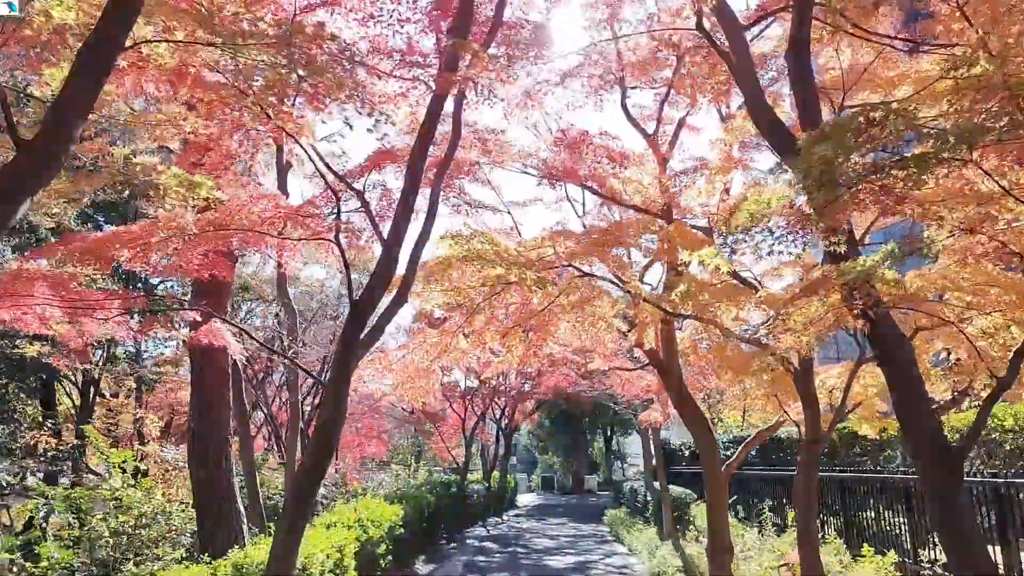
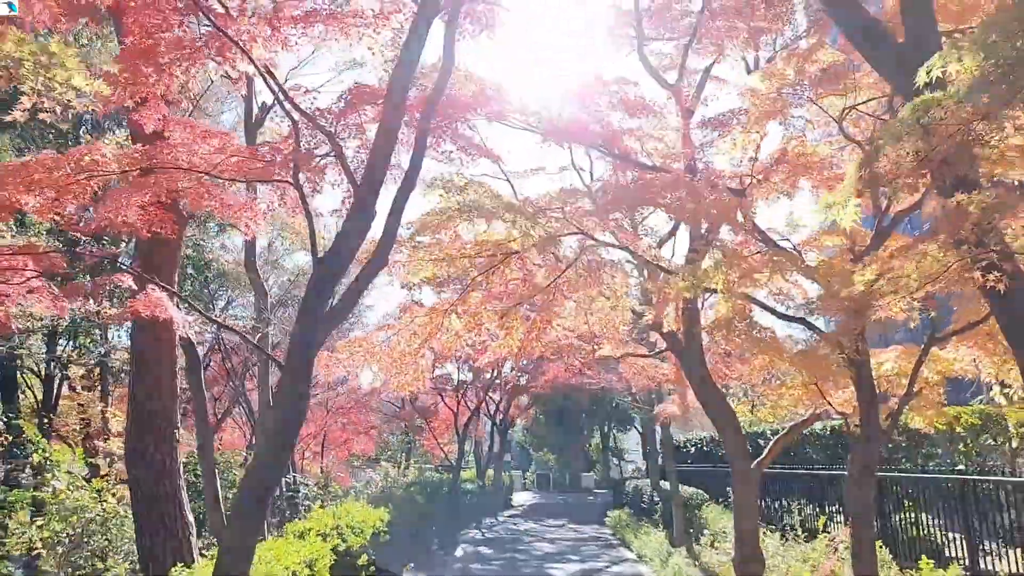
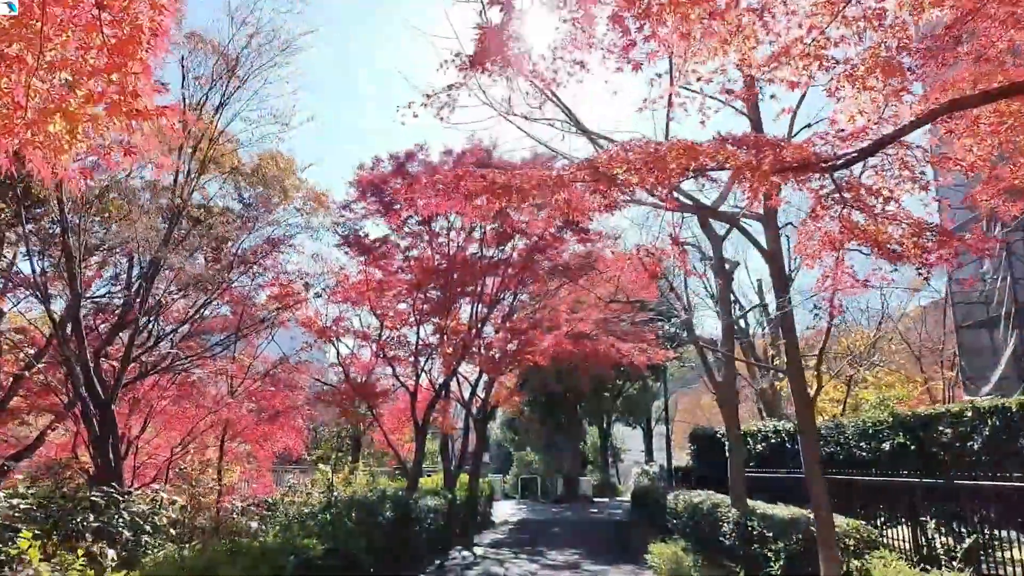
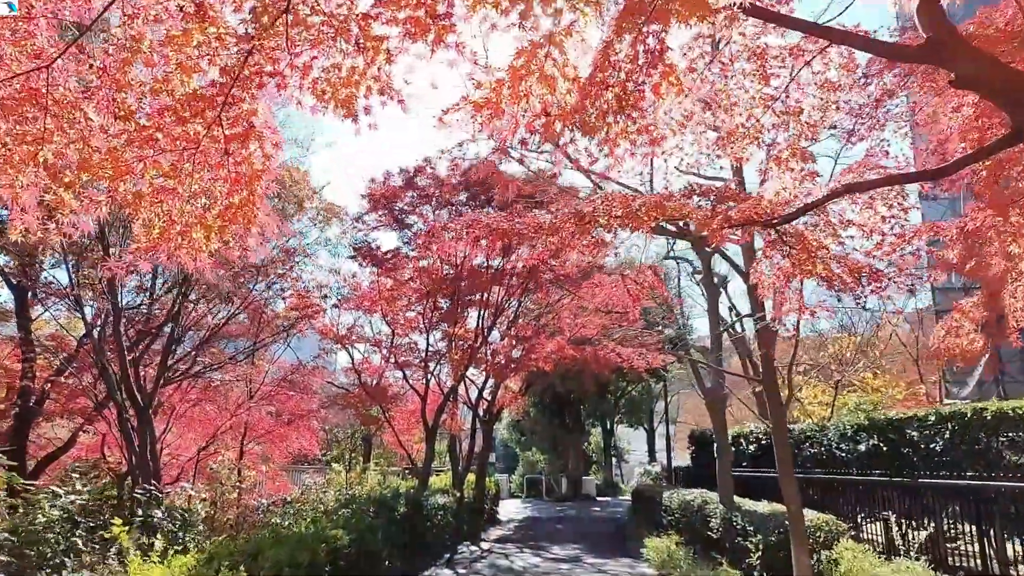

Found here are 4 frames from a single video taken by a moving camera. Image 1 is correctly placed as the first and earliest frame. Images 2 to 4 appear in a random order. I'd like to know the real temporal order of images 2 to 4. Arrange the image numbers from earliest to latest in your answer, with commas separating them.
2, 4, 3
